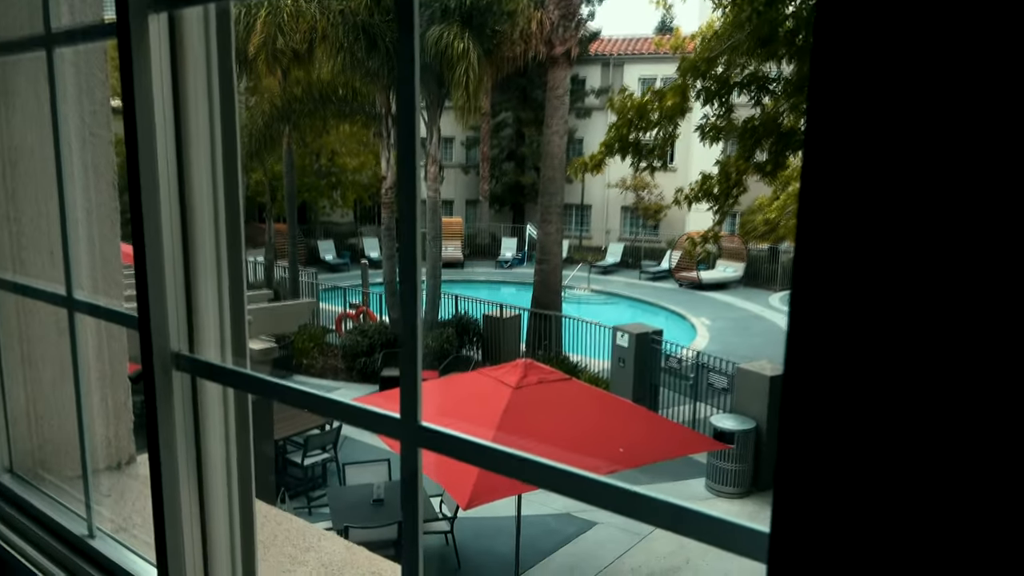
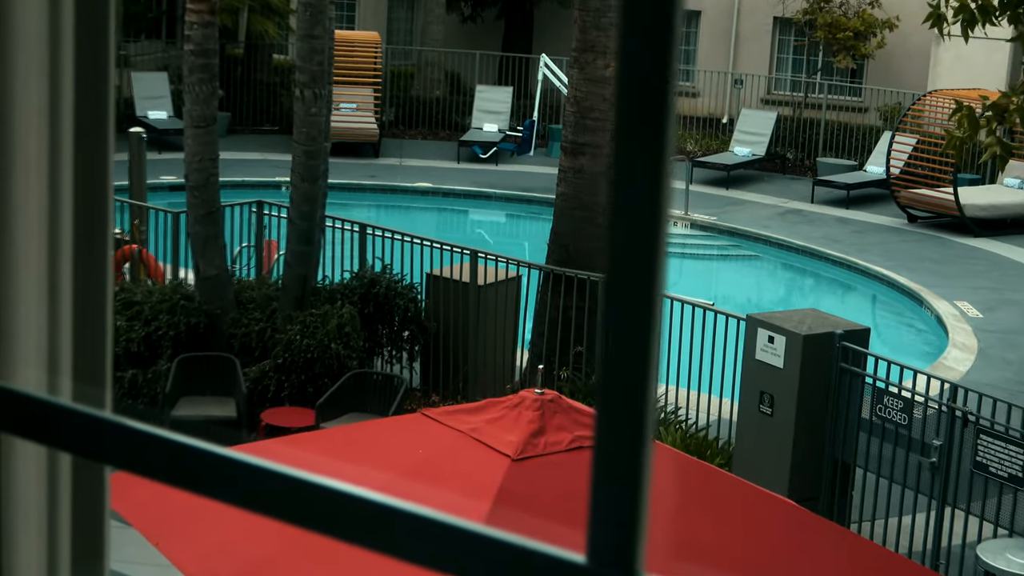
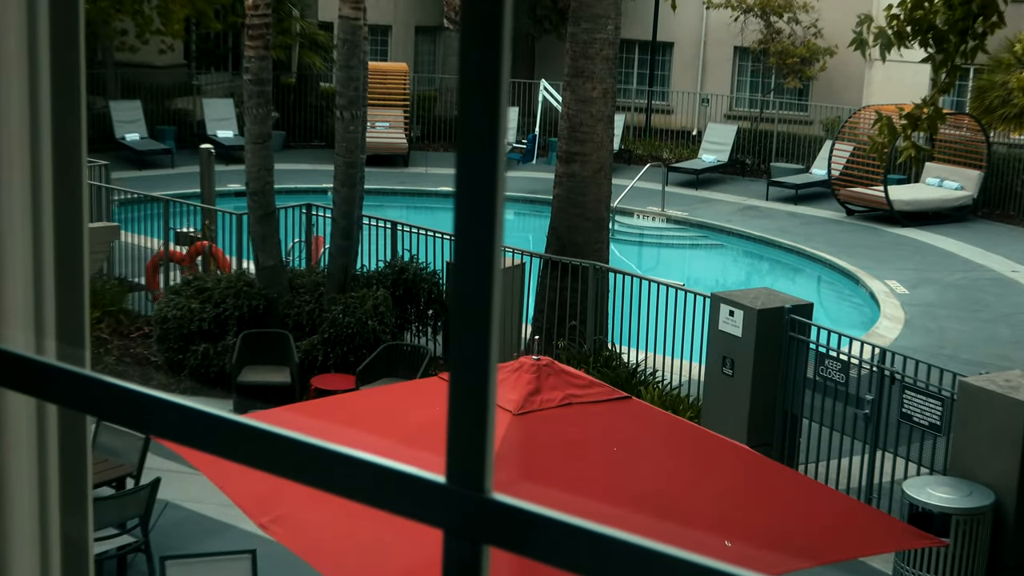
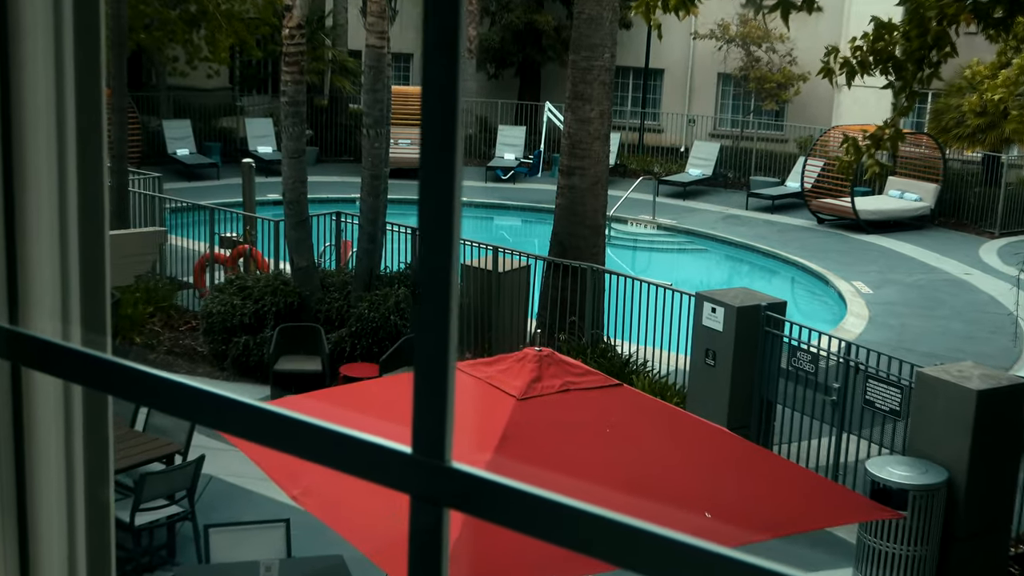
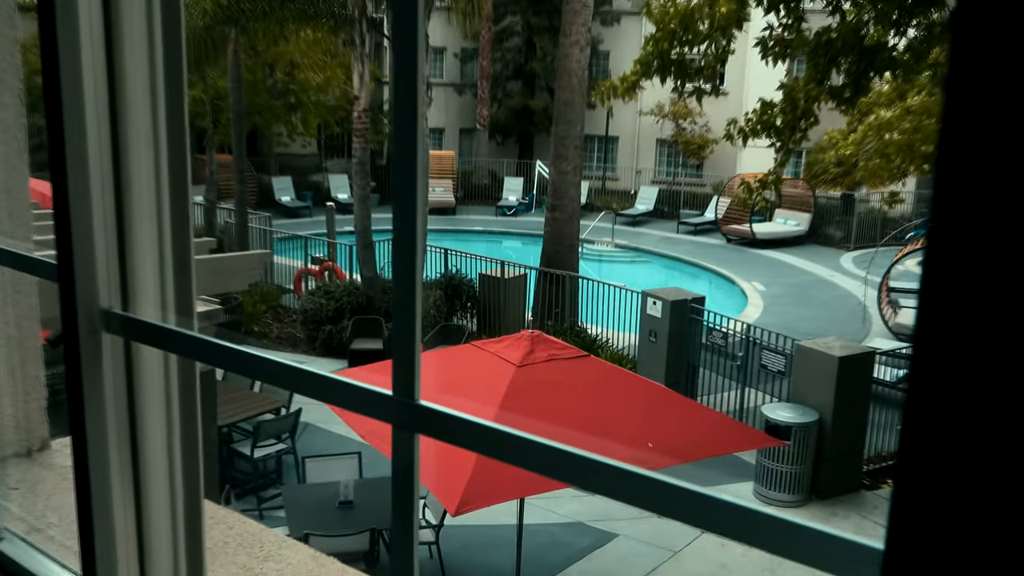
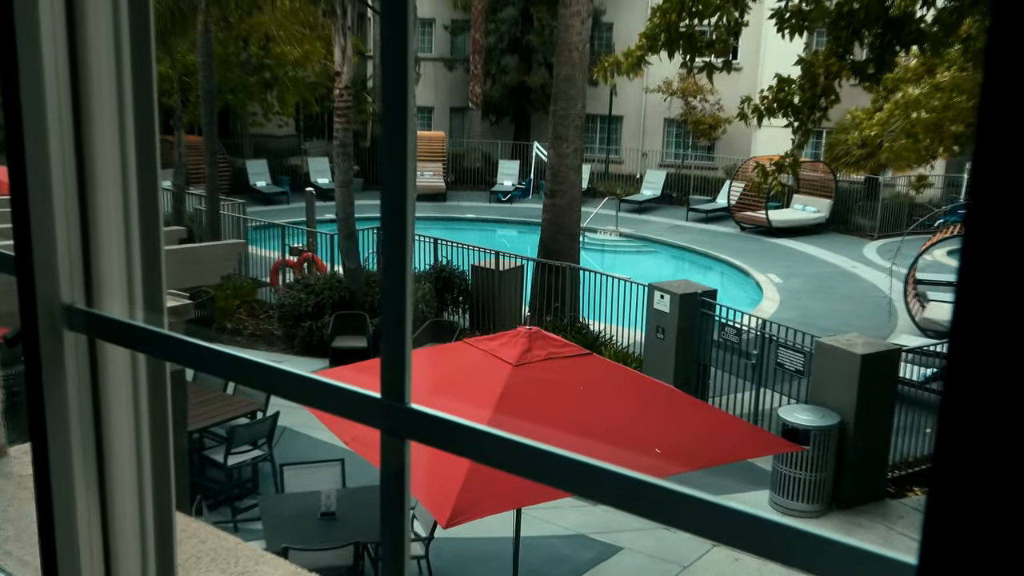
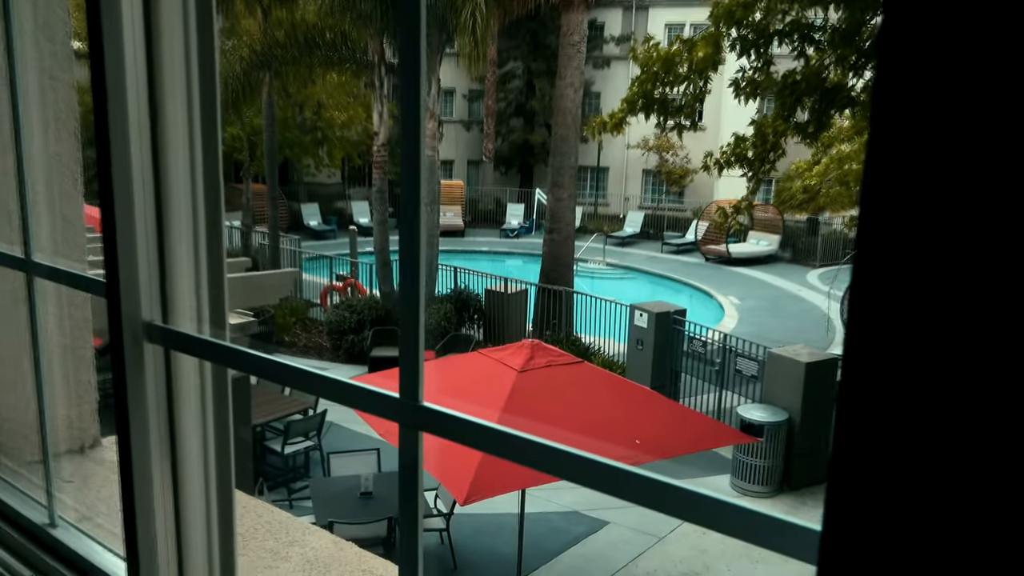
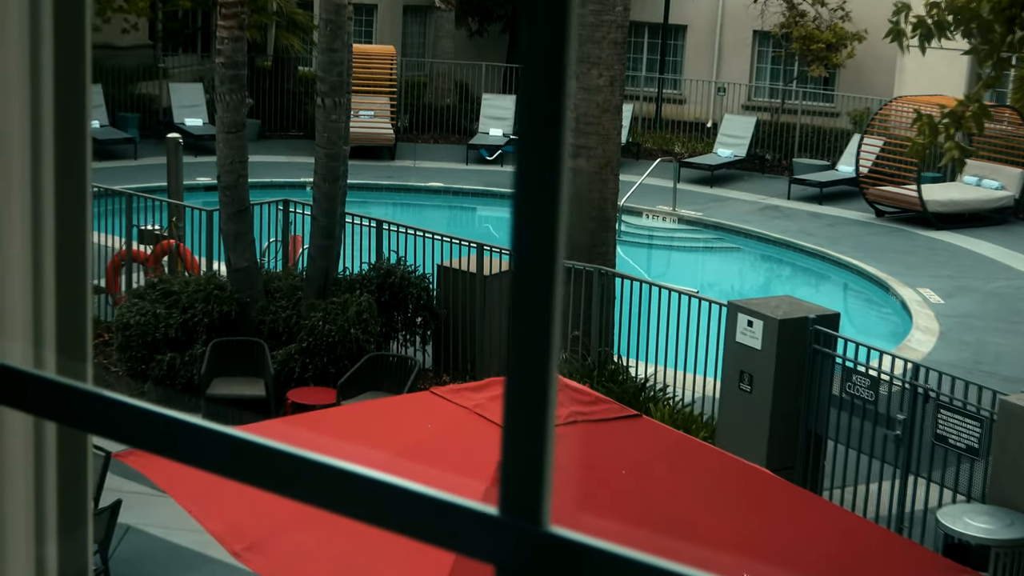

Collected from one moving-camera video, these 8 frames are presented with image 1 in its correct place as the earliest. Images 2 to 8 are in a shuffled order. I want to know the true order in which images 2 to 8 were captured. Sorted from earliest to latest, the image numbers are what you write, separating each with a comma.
7, 5, 6, 4, 3, 8, 2
